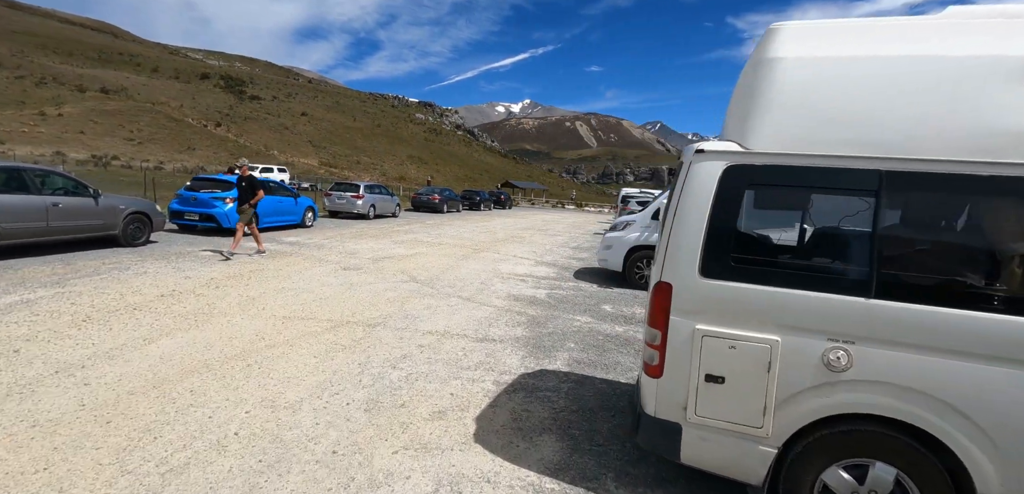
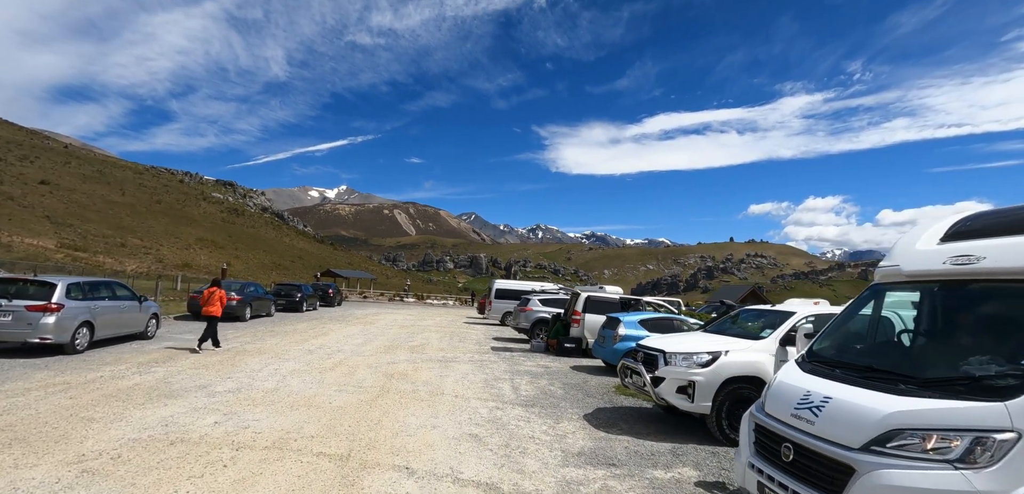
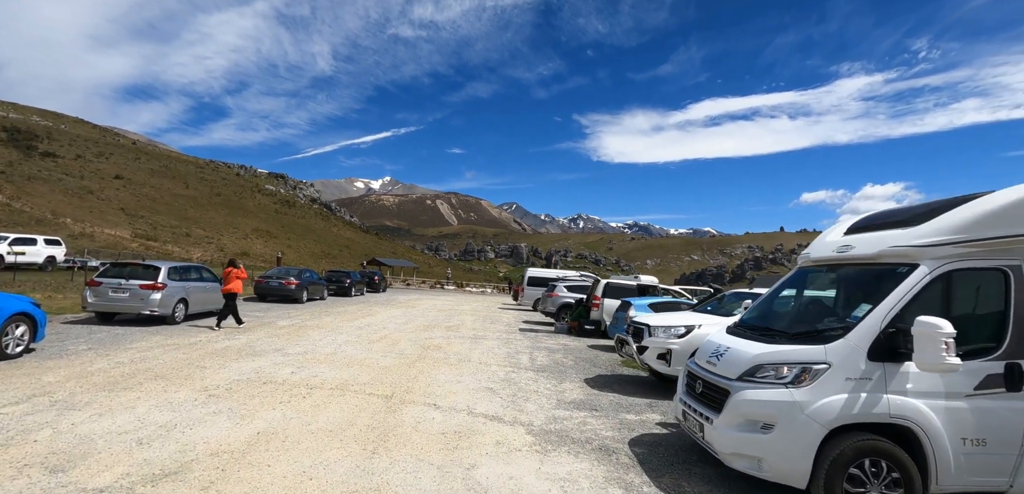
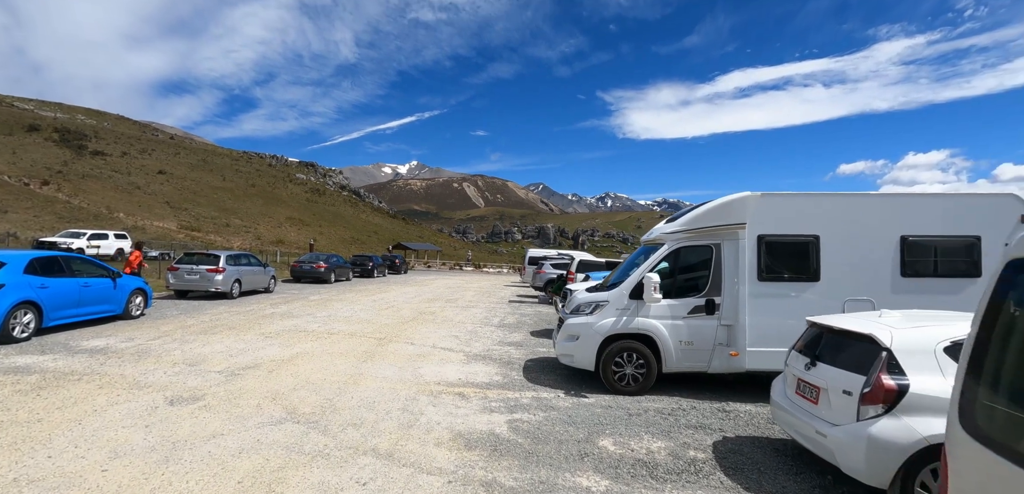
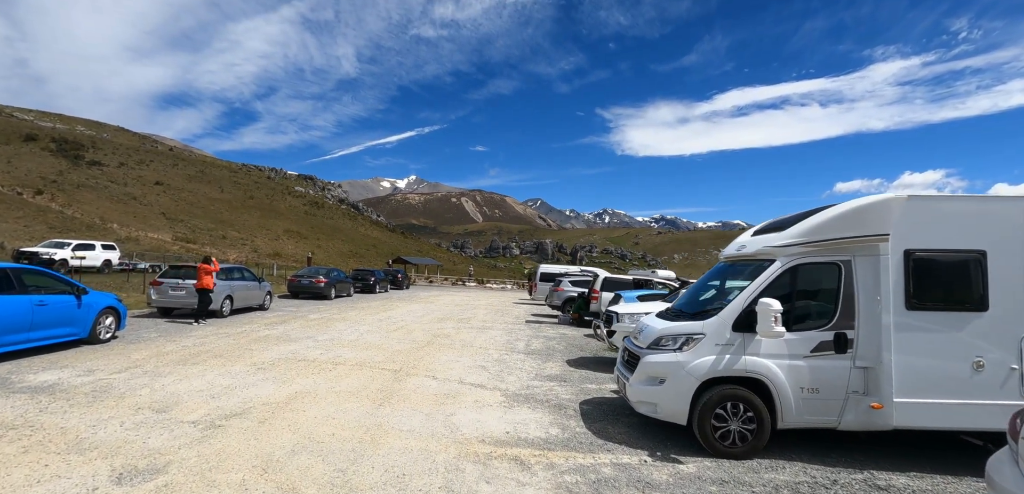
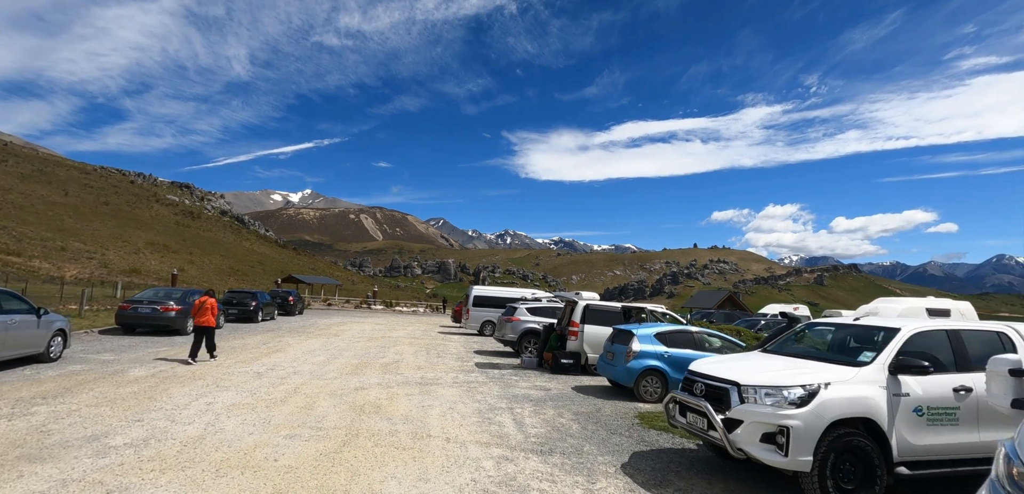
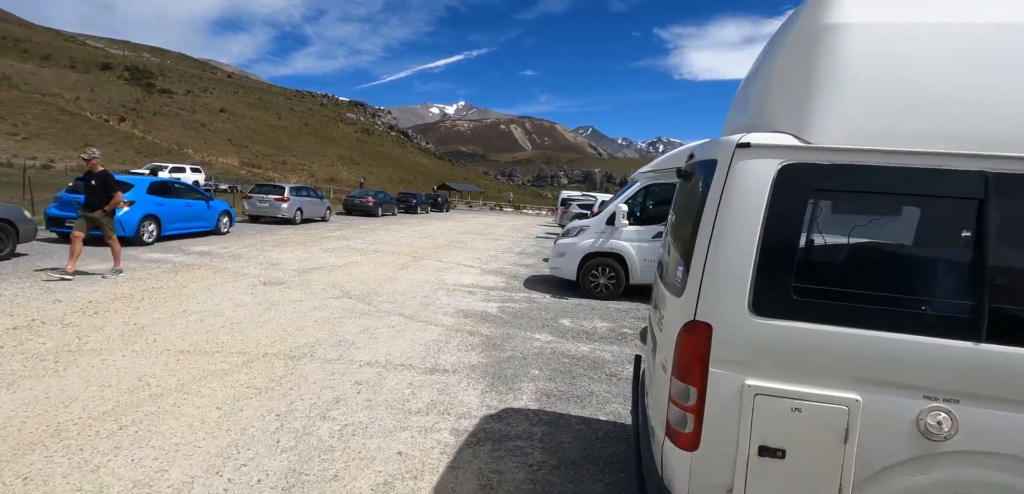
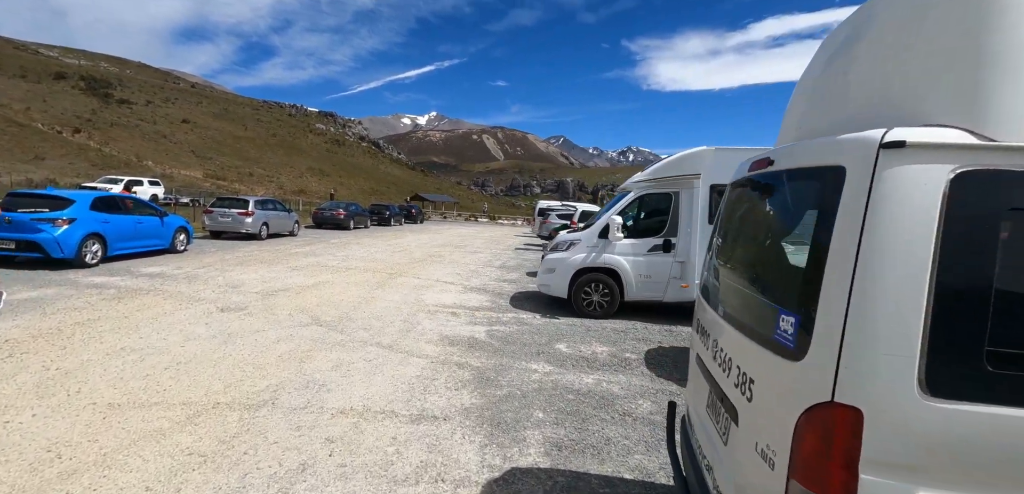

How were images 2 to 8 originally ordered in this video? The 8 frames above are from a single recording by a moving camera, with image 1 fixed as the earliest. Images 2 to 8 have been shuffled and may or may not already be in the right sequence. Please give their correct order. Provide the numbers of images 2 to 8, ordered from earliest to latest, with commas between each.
7, 8, 4, 5, 3, 2, 6
